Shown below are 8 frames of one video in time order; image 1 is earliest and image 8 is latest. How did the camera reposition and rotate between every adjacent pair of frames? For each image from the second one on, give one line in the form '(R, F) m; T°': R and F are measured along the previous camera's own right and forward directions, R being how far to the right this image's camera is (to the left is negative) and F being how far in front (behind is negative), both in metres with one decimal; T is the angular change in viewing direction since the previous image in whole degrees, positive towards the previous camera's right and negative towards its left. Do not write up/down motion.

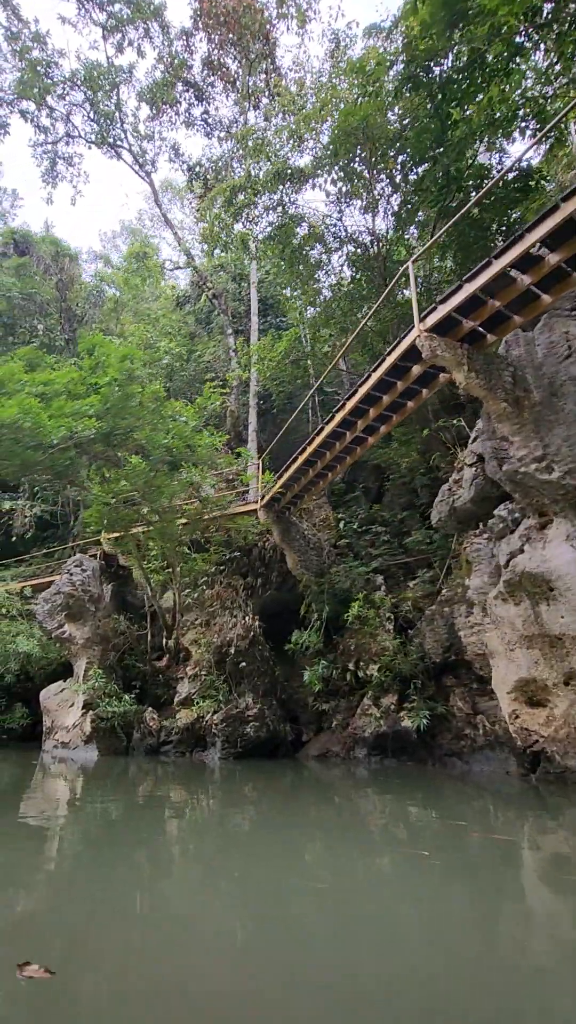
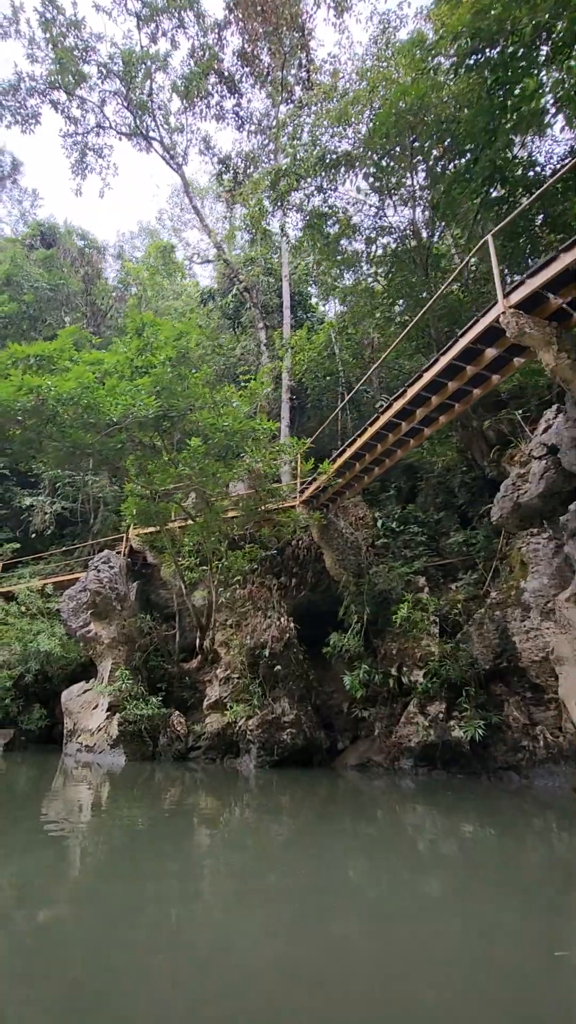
(-0.6, +0.3) m; -1°
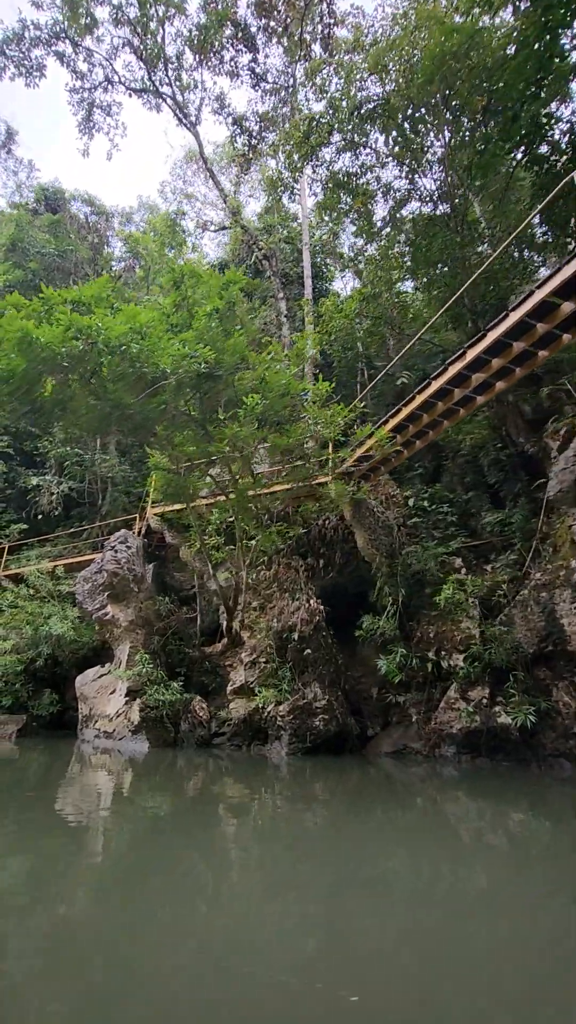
(-0.5, +0.4) m; +1°
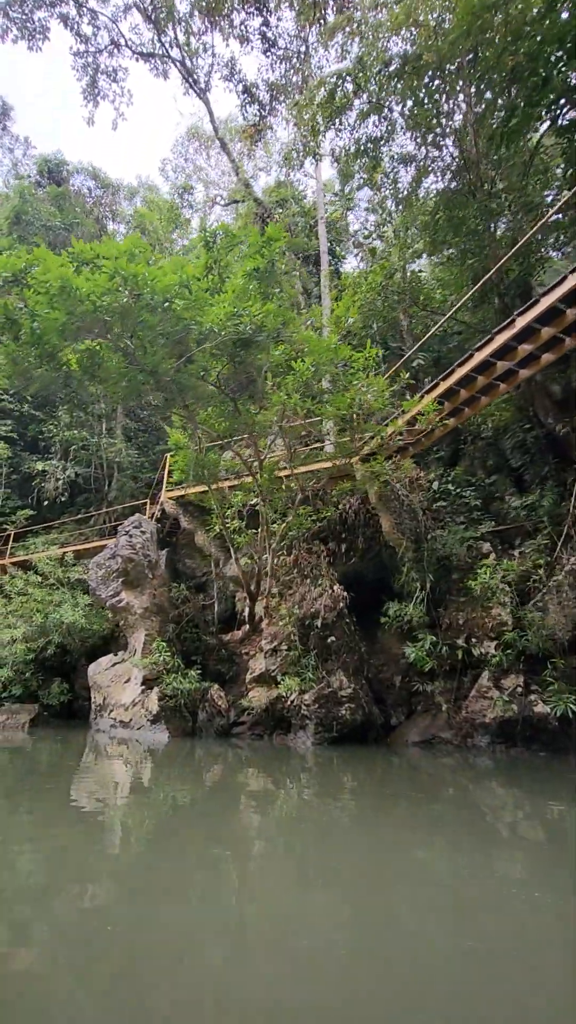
(-0.4, +0.3) m; 0°
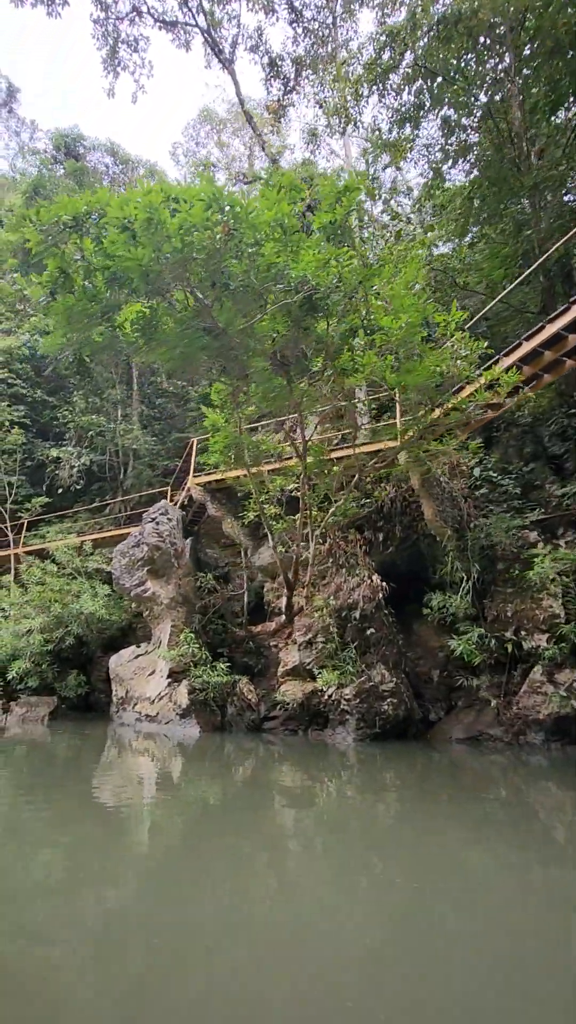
(-0.6, +0.3) m; 0°
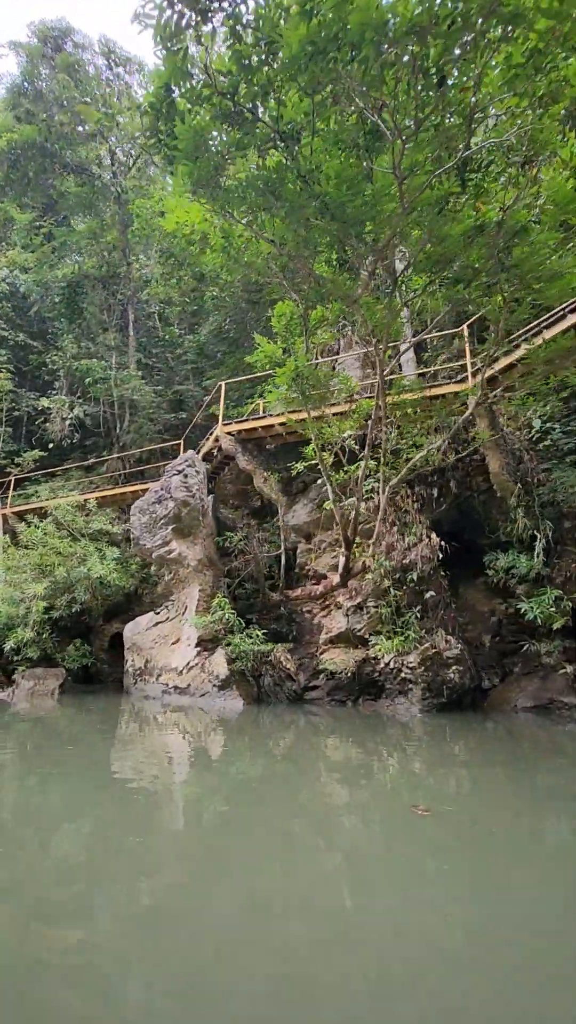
(-1.1, +0.8) m; +4°
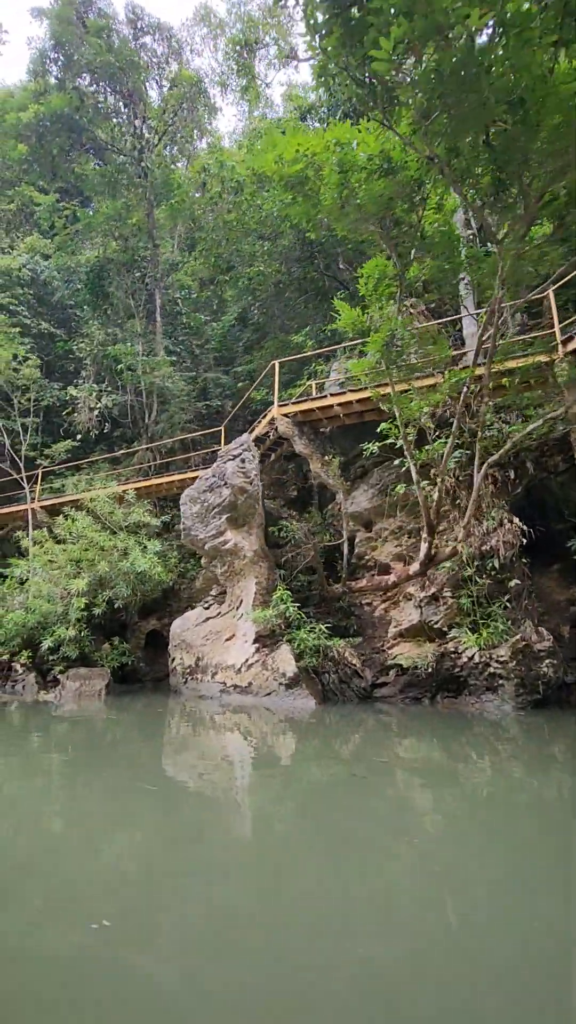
(-0.9, +0.5) m; 0°
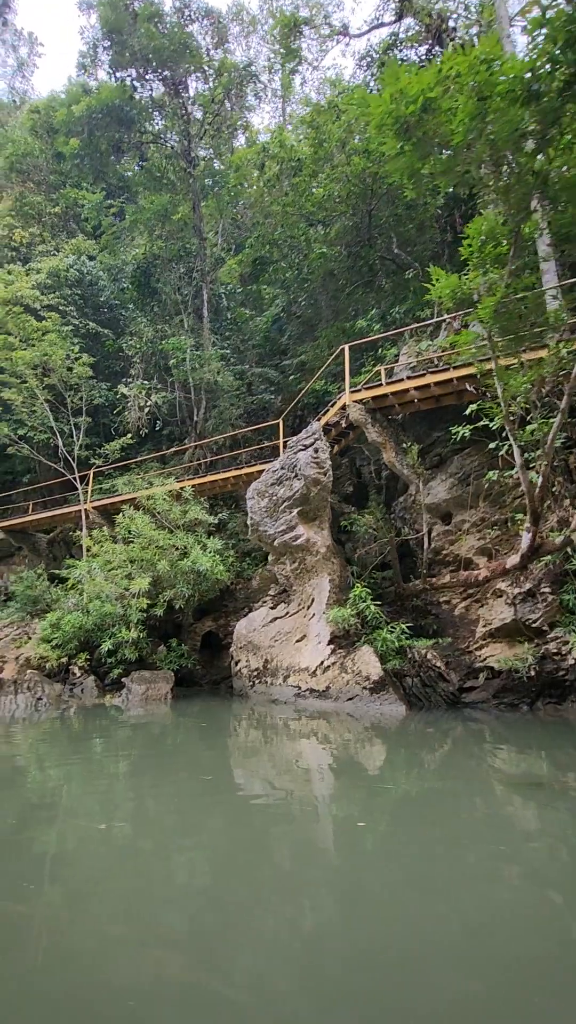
(-0.6, +0.4) m; -3°
